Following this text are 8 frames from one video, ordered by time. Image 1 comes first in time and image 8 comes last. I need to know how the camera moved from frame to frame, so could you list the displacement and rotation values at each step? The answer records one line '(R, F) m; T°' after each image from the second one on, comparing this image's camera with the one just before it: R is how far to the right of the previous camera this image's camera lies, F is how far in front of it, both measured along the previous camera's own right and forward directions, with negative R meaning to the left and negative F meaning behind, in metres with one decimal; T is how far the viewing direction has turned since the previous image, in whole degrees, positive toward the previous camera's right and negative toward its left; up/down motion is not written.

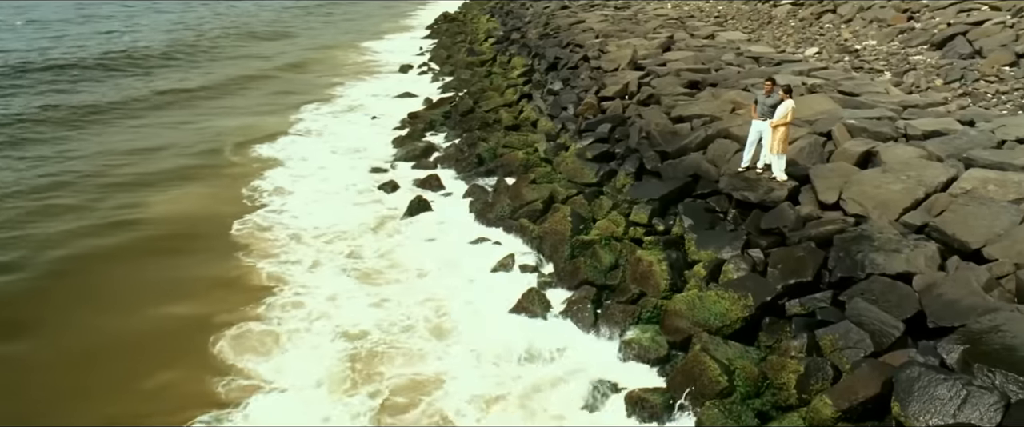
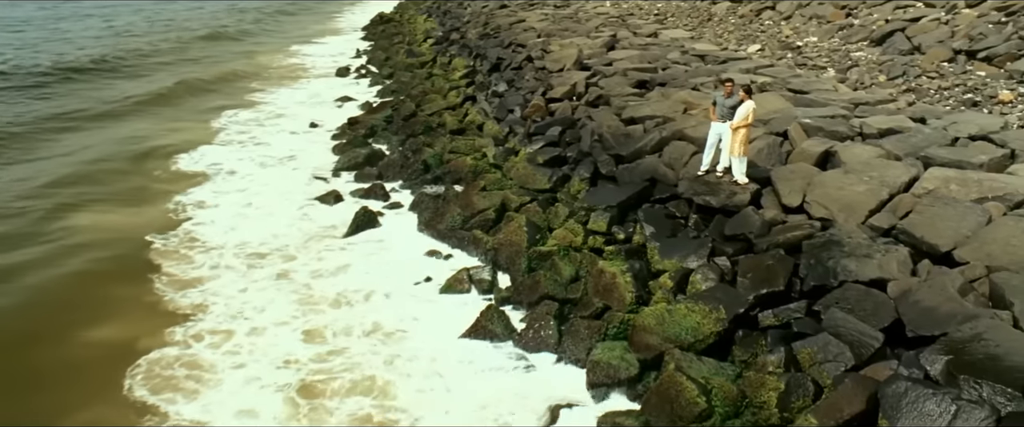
(-0.2, +0.6) m; +4°
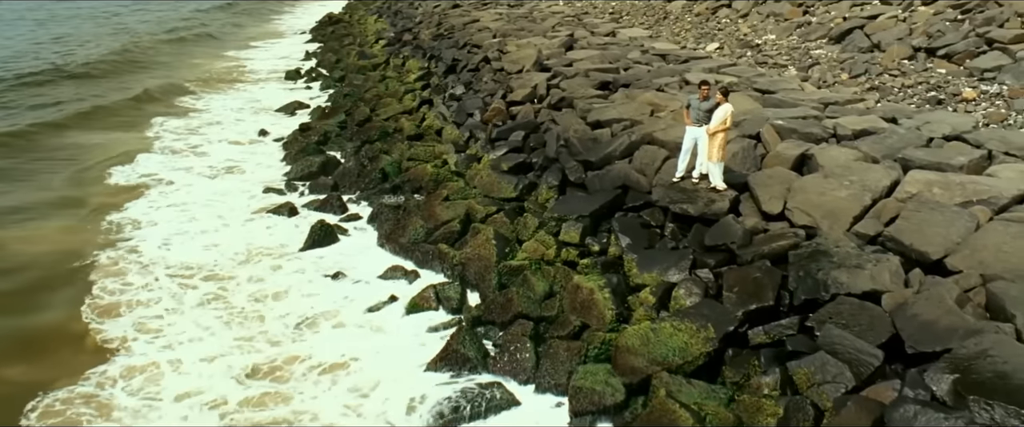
(-0.2, +0.7) m; +3°
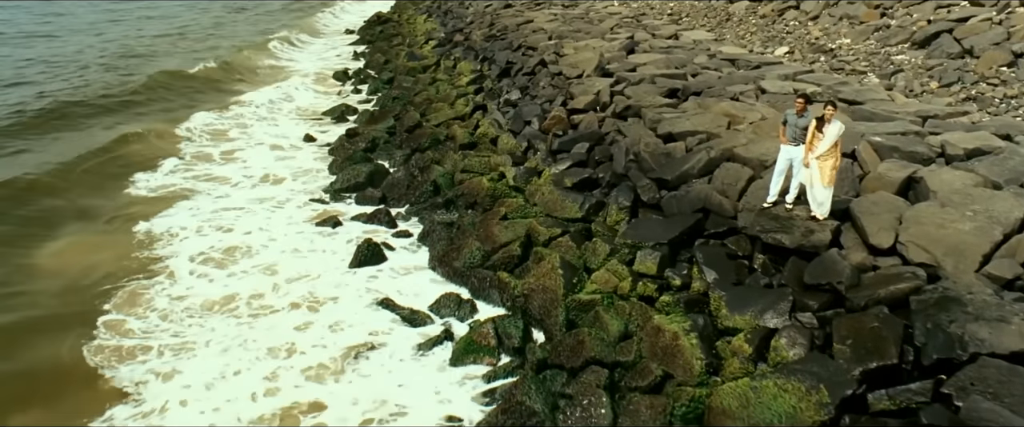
(-0.3, +1.2) m; -3°
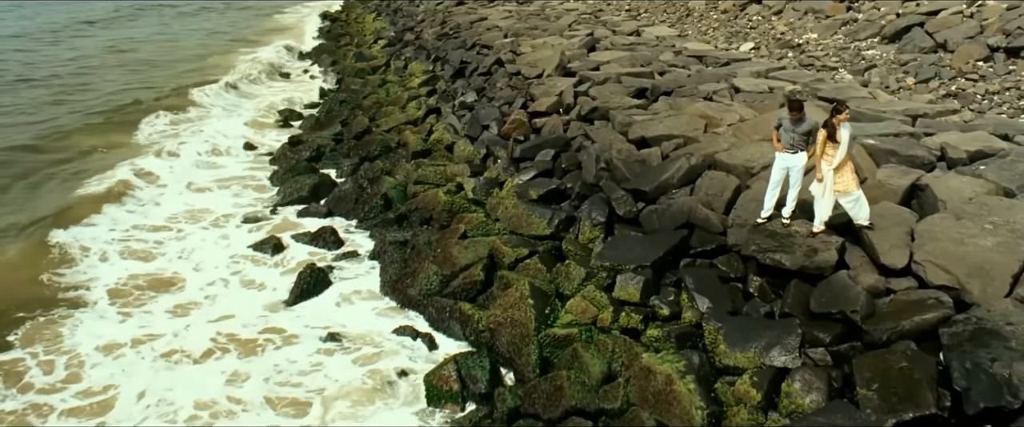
(-0.1, +1.3) m; +3°
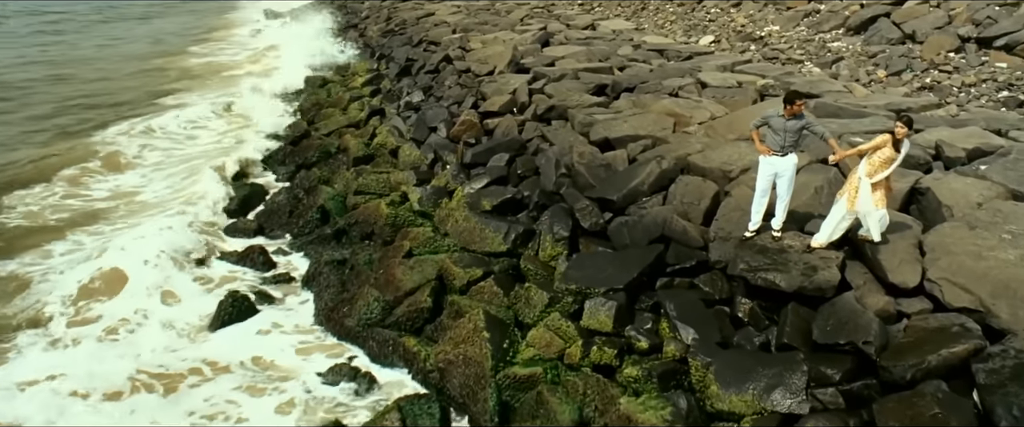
(0.0, +1.3) m; +3°
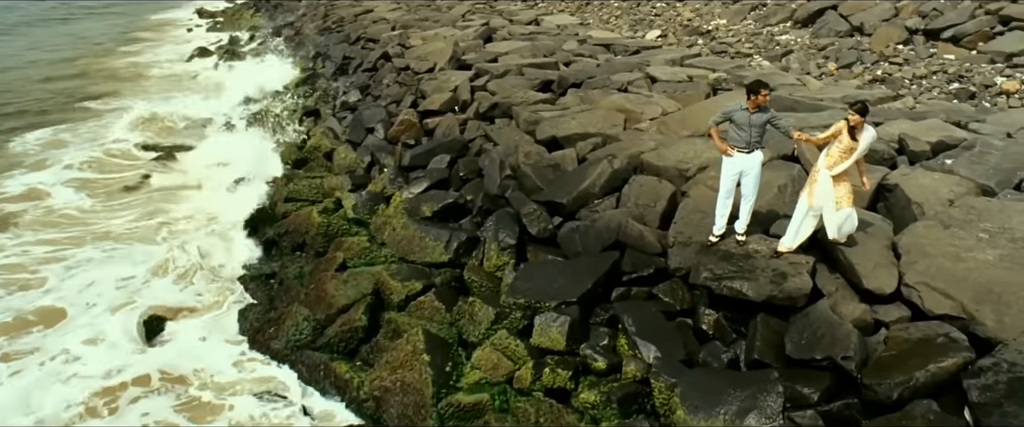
(+0.1, +0.8) m; +3°
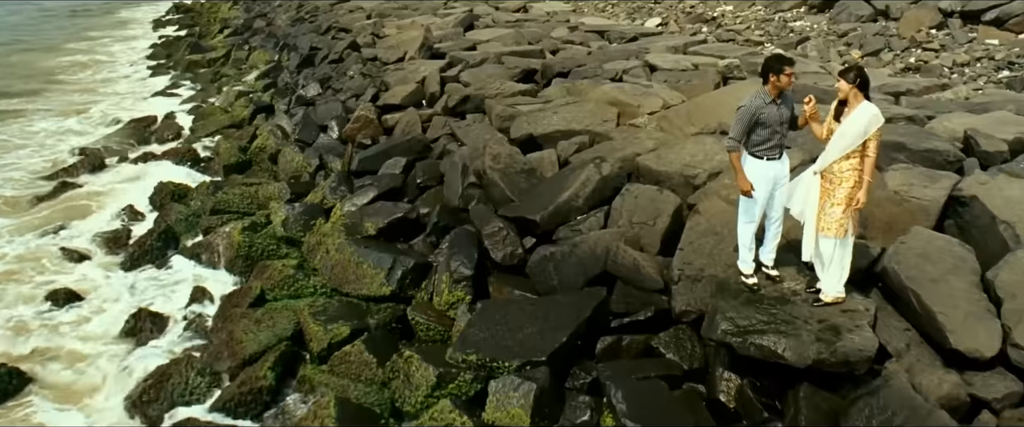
(+0.4, +2.0) m; 0°
